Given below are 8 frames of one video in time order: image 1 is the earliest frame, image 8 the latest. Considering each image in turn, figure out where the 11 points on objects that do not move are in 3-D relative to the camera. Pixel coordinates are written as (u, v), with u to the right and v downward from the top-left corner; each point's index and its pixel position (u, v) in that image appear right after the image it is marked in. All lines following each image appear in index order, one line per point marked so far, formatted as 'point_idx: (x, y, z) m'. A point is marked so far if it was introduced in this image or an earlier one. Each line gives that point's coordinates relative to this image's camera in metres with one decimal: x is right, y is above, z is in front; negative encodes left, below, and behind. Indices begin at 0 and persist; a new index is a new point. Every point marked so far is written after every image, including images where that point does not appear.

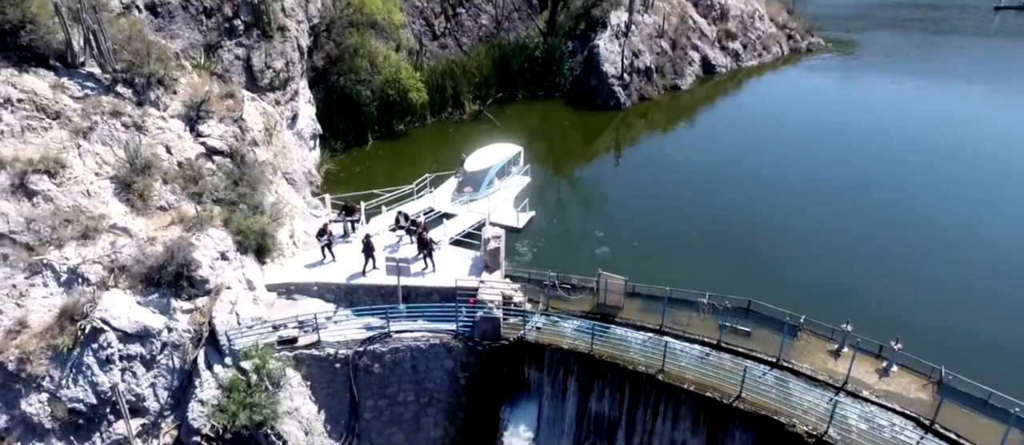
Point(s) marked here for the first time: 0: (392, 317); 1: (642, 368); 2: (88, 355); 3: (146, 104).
0: (-3.2, -2.5, +14.4) m
1: (+3.2, -3.4, +12.8) m
2: (-9.0, -2.8, +11.6) m
3: (-10.1, +3.3, +15.5) m
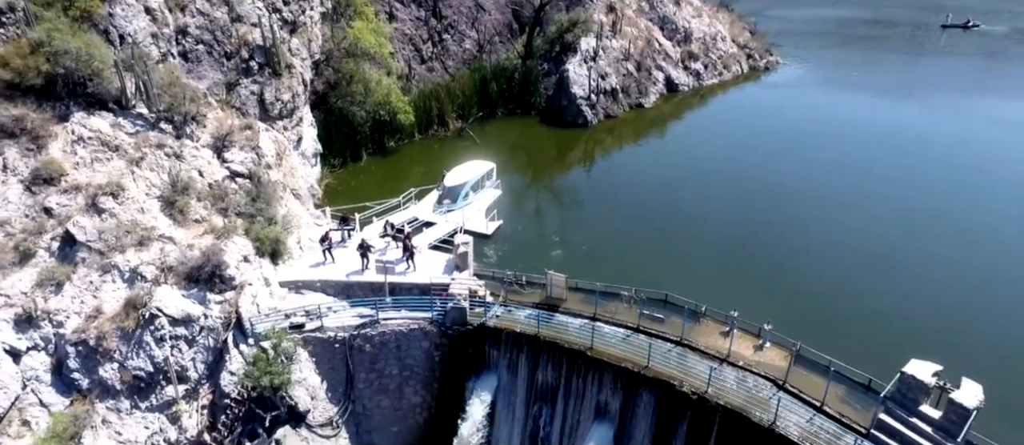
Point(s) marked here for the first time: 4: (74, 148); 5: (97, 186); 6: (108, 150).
0: (-4.4, -2.8, +18.2) m
1: (+2.0, -3.7, +16.6) m
2: (-10.2, -3.1, +15.3) m
3: (-11.3, +3.0, +19.2) m
4: (-13.2, +2.2, +16.7) m
5: (-12.3, +1.1, +16.3) m
6: (-12.6, +2.2, +17.2) m
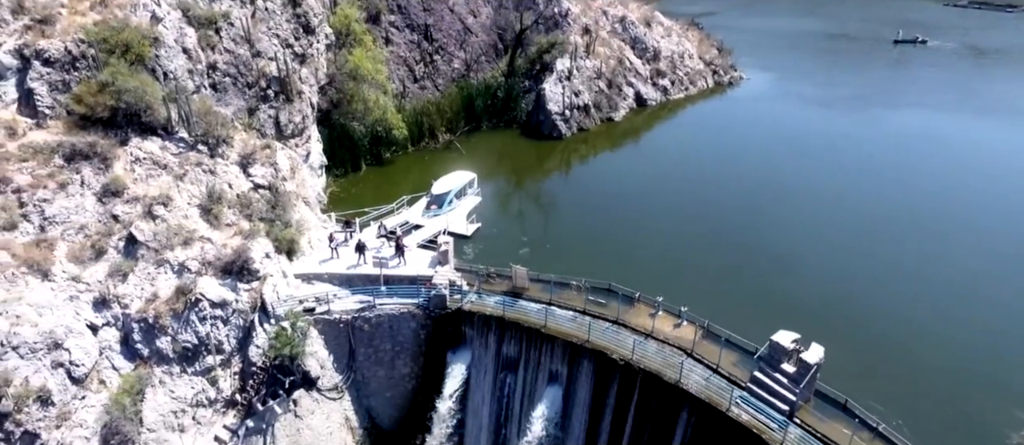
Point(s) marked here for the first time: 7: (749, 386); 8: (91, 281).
0: (-5.5, -2.9, +22.4) m
1: (+0.8, -3.8, +20.8) m
2: (-11.3, -3.2, +19.6) m
3: (-12.5, +2.8, +23.4) m
4: (-14.4, +2.1, +20.9) m
5: (-13.4, +0.9, +20.6) m
6: (-13.7, +2.1, +21.4) m
7: (+7.6, -5.1, +17.5) m
8: (-14.2, -1.9, +18.7) m
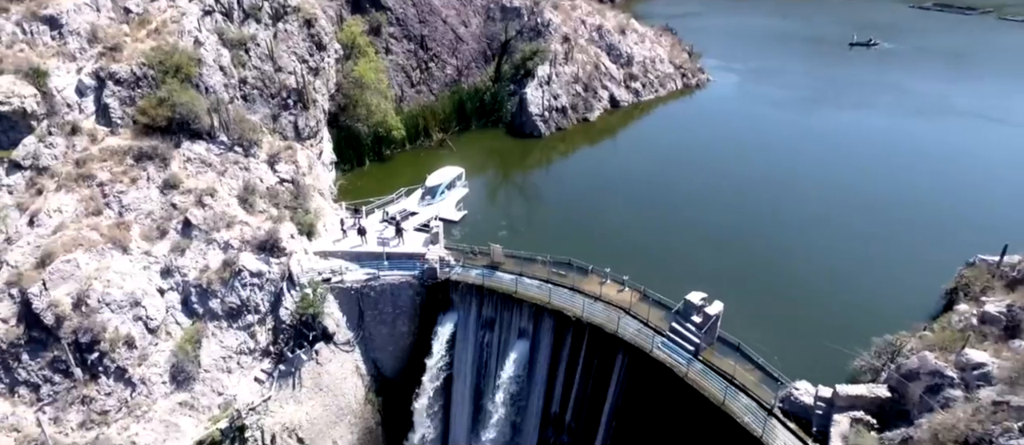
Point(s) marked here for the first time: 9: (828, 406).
0: (-6.6, -2.3, +27.8) m
1: (-0.3, -3.2, +26.2) m
2: (-12.5, -2.6, +24.9) m
3: (-13.6, +3.5, +28.7) m
4: (-15.5, +2.7, +26.2) m
5: (-14.6, +1.5, +25.9) m
6: (-14.9, +2.7, +26.7) m
7: (+6.5, -4.5, +22.9) m
8: (-15.4, -1.4, +24.0) m
9: (+10.4, -6.0, +17.6) m
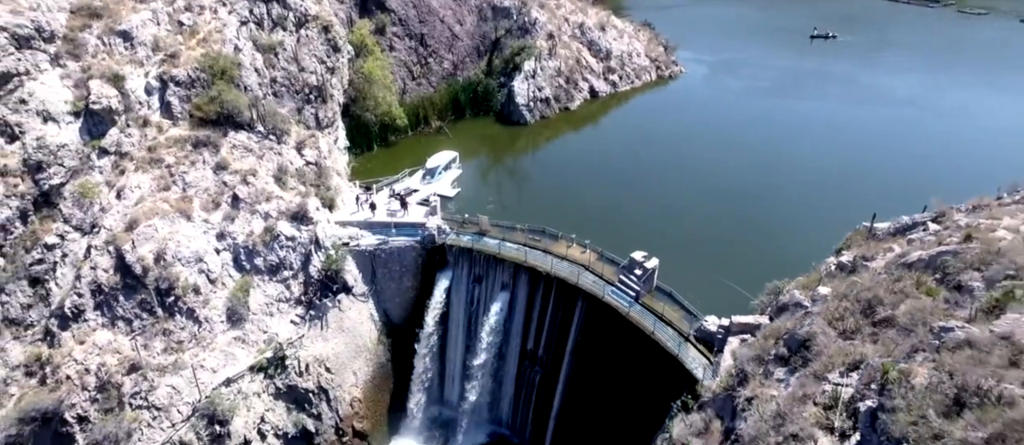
0: (-7.6, -0.7, +34.1) m
1: (-1.3, -1.7, +32.6) m
2: (-13.4, -1.2, +31.3) m
3: (-14.6, +5.0, +34.8) m
4: (-16.4, +4.2, +32.4) m
5: (-15.5, +3.0, +32.1) m
6: (-15.8, +4.2, +32.9) m
7: (+5.5, -3.2, +29.4) m
8: (-16.3, 0.0, +30.3) m
9: (+9.4, -4.8, +24.1) m
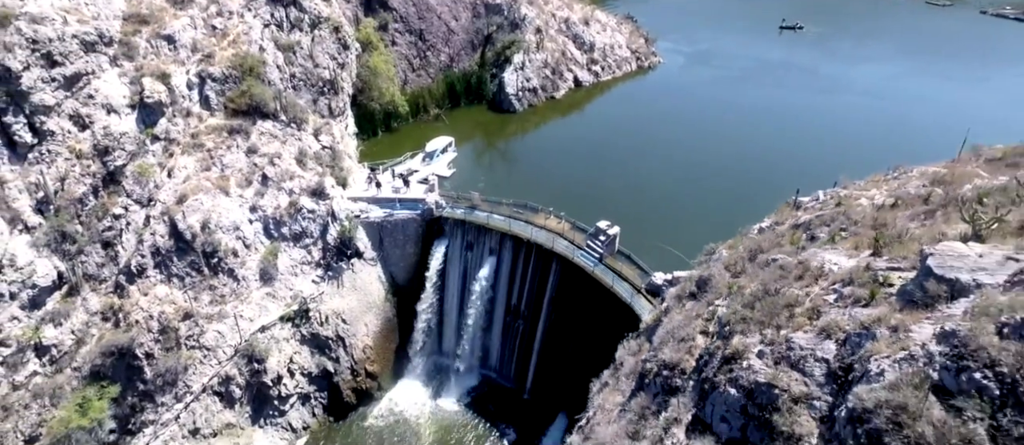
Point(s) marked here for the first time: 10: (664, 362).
0: (-8.5, +1.0, +39.9) m
1: (-2.2, 0.0, +38.4) m
2: (-14.4, +0.5, +37.1) m
3: (-15.5, +6.8, +40.5) m
4: (-17.4, +5.9, +38.0) m
5: (-16.5, +4.7, +37.8) m
6: (-16.8, +5.9, +38.5) m
7: (+4.6, -1.5, +35.2) m
8: (-17.3, +1.7, +36.1) m
9: (+8.5, -3.3, +30.0) m
10: (+5.2, -4.7, +18.7) m
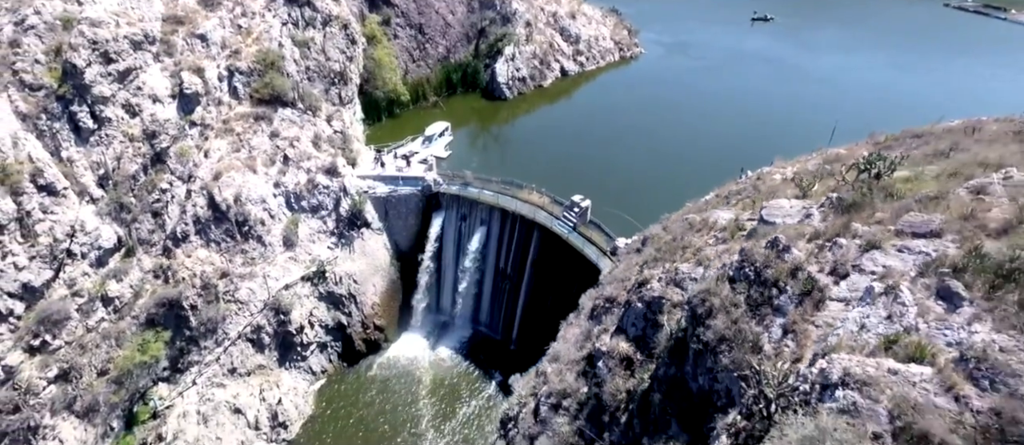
0: (-9.5, +3.1, +45.8) m
1: (-3.2, +2.0, +44.3) m
2: (-15.3, +2.5, +42.9) m
3: (-16.5, +8.9, +46.1) m
4: (-18.3, +7.9, +43.7) m
5: (-17.4, +6.7, +43.5) m
6: (-17.7, +7.9, +44.2) m
7: (+3.6, +0.4, +41.2) m
8: (-18.2, +3.6, +41.9) m
9: (+7.5, -1.6, +36.0) m
10: (+4.2, -3.3, +24.7) m
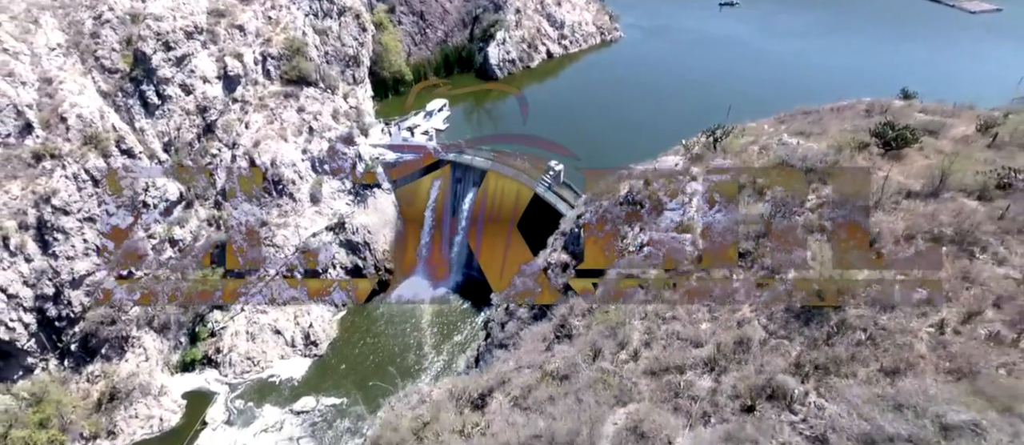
0: (-10.7, +6.8, +54.3) m
1: (-4.3, +5.7, +52.8) m
2: (-16.5, +6.1, +51.5) m
3: (-17.6, +12.7, +54.3) m
4: (-19.5, +11.6, +52.0) m
5: (-18.6, +10.4, +51.8) m
6: (-18.9, +11.7, +52.5) m
7: (+2.5, +3.8, +49.8) m
8: (-19.4, +7.3, +50.4) m
9: (+6.3, +1.7, +44.7) m
10: (+3.0, -0.6, +33.5) m
